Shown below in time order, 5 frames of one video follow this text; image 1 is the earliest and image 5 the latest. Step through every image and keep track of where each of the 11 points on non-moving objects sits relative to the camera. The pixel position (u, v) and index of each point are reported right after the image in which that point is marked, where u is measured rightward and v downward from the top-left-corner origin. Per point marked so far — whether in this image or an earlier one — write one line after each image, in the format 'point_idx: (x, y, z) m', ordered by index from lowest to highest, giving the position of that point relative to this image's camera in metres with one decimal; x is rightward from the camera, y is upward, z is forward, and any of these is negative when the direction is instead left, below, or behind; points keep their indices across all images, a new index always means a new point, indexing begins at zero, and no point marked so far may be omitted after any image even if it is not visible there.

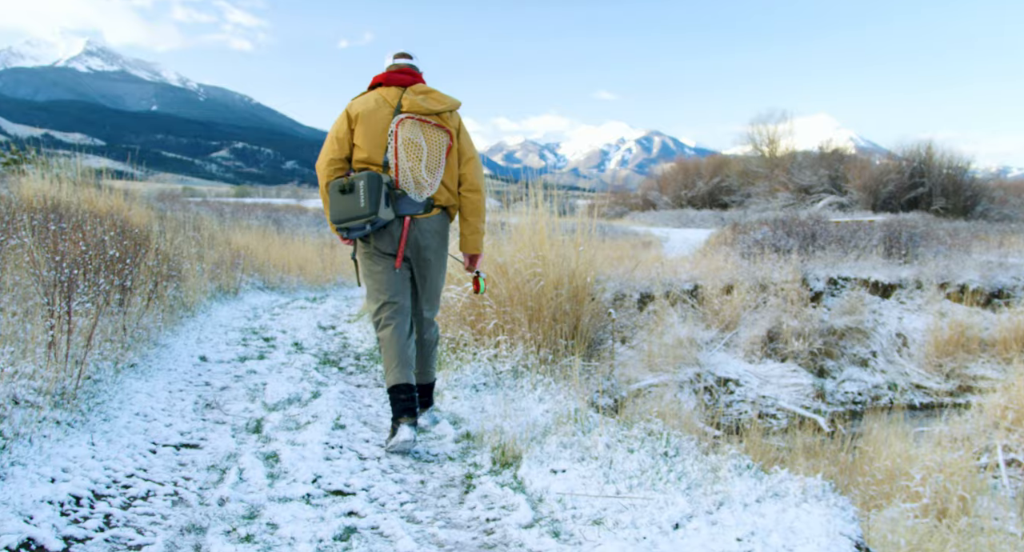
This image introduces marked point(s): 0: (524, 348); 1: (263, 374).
0: (+0.1, -0.5, +5.0) m
1: (-1.6, -0.7, +4.5) m
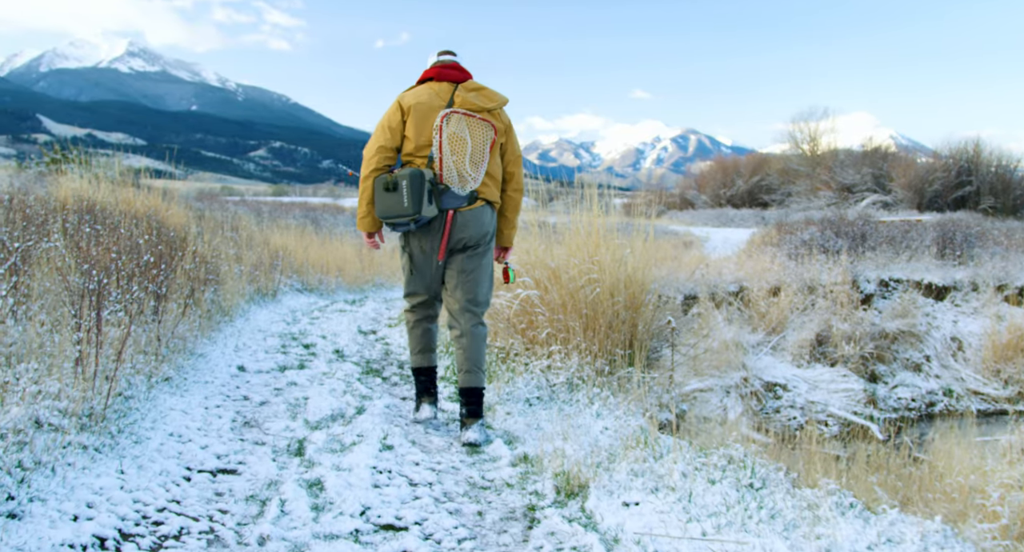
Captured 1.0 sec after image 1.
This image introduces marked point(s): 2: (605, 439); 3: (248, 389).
0: (+0.5, -0.6, +4.7) m
1: (-1.3, -0.7, +4.3) m
2: (+0.5, -0.9, +3.7) m
3: (-1.6, -0.7, +4.1) m
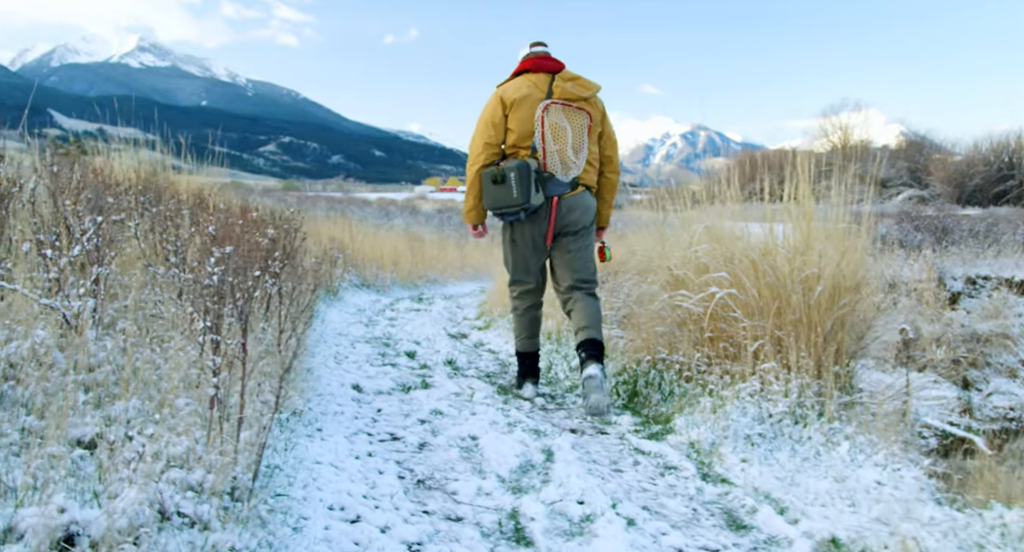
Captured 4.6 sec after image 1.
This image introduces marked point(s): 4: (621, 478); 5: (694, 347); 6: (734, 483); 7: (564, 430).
0: (+1.5, -0.5, +3.6) m
1: (-0.3, -0.7, +3.2) m
2: (+1.5, -0.9, +2.6) m
3: (-0.5, -0.6, +3.1) m
4: (+0.5, -0.8, +2.8) m
5: (+1.1, -0.4, +4.0) m
6: (+0.9, -0.8, +2.8) m
7: (+0.3, -0.8, +3.4) m
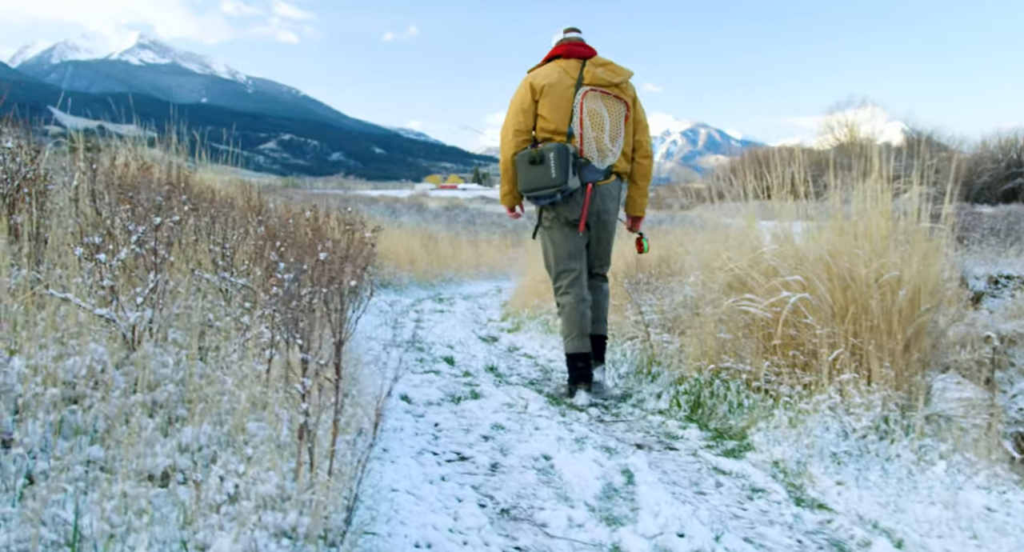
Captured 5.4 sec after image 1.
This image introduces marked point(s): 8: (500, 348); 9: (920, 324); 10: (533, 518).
0: (+1.8, -0.6, +3.4) m
1: (0.0, -0.7, +3.0) m
2: (+1.8, -0.9, +2.4) m
3: (-0.2, -0.7, +2.8) m
4: (+0.7, -0.8, +2.6) m
5: (+1.3, -0.4, +3.8) m
6: (+1.2, -0.9, +2.6) m
7: (+0.6, -0.8, +3.2) m
8: (-0.1, -0.6, +5.9) m
9: (+2.1, -0.3, +3.5) m
10: (+0.1, -0.8, +2.1) m
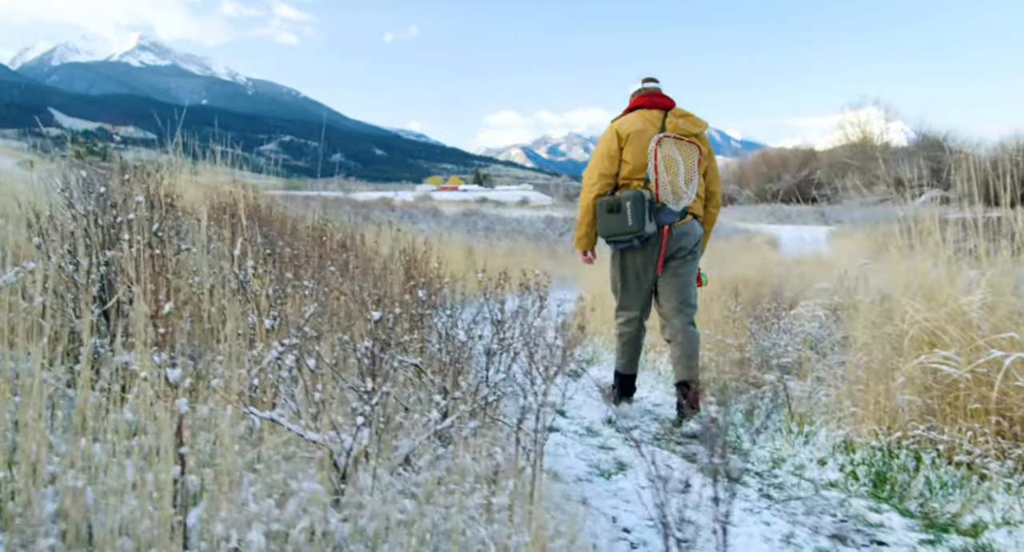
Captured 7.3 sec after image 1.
0: (+2.5, -0.8, +2.8) m
1: (+0.8, -0.9, +2.5) m
2: (+2.5, -1.1, +1.8) m
3: (+0.5, -0.9, +2.3) m
4: (+1.5, -1.1, +2.1) m
5: (+2.1, -0.7, +3.2) m
6: (+1.9, -1.1, +2.1) m
7: (+1.3, -1.0, +2.7) m
8: (+0.6, -0.9, +5.4) m
9: (+2.8, -0.5, +3.0) m
10: (+0.8, -1.0, +1.6) m
